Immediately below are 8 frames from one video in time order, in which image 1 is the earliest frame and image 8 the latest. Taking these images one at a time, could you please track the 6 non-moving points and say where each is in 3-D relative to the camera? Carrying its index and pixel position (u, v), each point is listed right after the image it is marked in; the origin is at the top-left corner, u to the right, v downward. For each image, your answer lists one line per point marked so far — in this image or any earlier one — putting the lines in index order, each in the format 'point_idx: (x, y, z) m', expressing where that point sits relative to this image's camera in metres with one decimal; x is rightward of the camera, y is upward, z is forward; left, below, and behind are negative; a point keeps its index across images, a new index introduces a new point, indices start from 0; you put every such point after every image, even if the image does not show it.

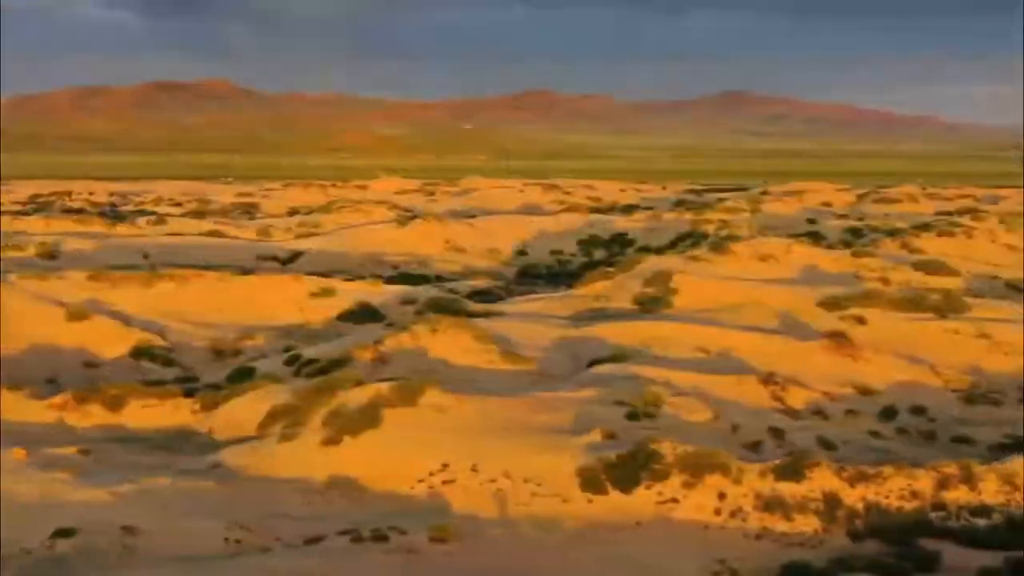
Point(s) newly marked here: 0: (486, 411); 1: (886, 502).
0: (-0.6, -2.5, +19.9) m
1: (+6.3, -3.6, +16.9) m
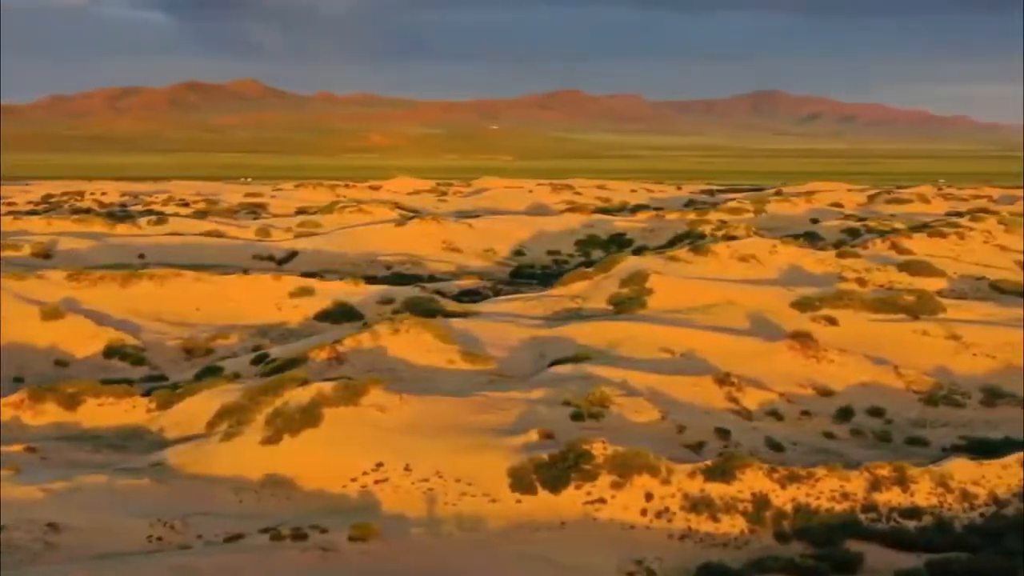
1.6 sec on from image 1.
0: (-1.7, -2.5, +20.0) m
1: (+5.1, -3.6, +16.8) m
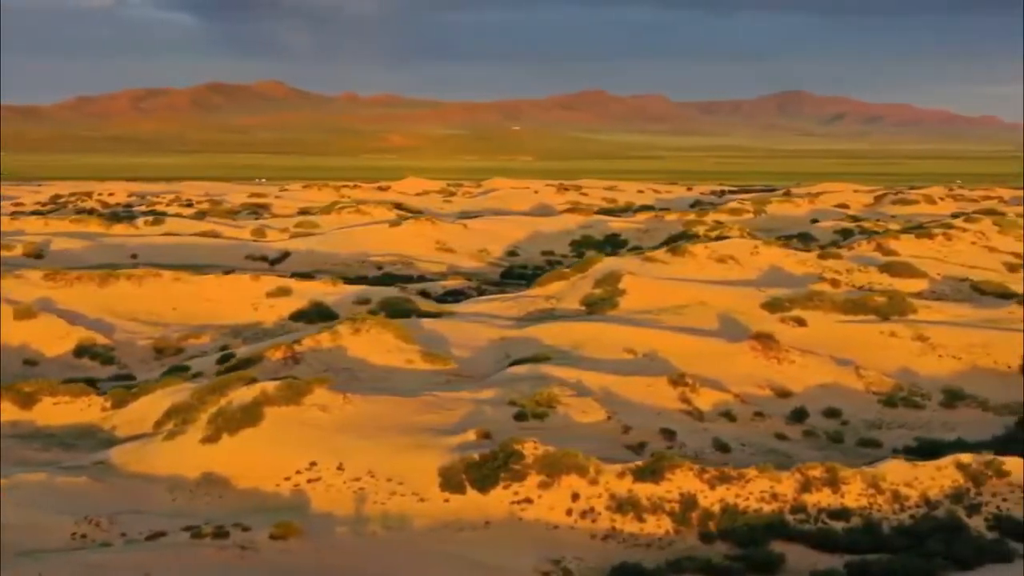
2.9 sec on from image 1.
0: (-2.9, -2.5, +20.1) m
1: (+3.9, -3.6, +16.8) m
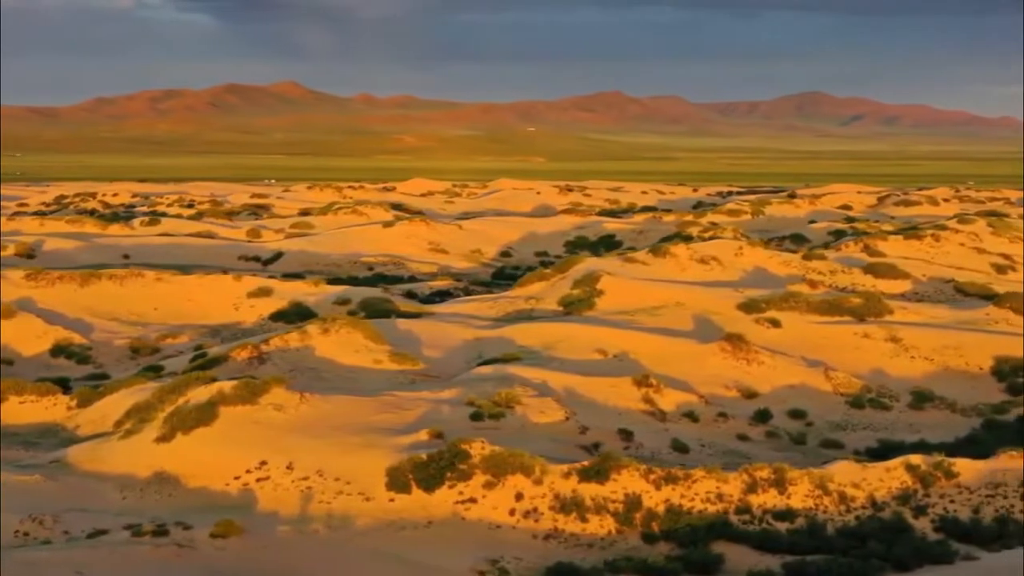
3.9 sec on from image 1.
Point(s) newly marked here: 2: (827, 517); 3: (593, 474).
0: (-3.8, -2.5, +20.1) m
1: (+3.0, -3.7, +16.8) m
2: (+5.3, -3.8, +16.7) m
3: (+1.4, -3.2, +17.1) m
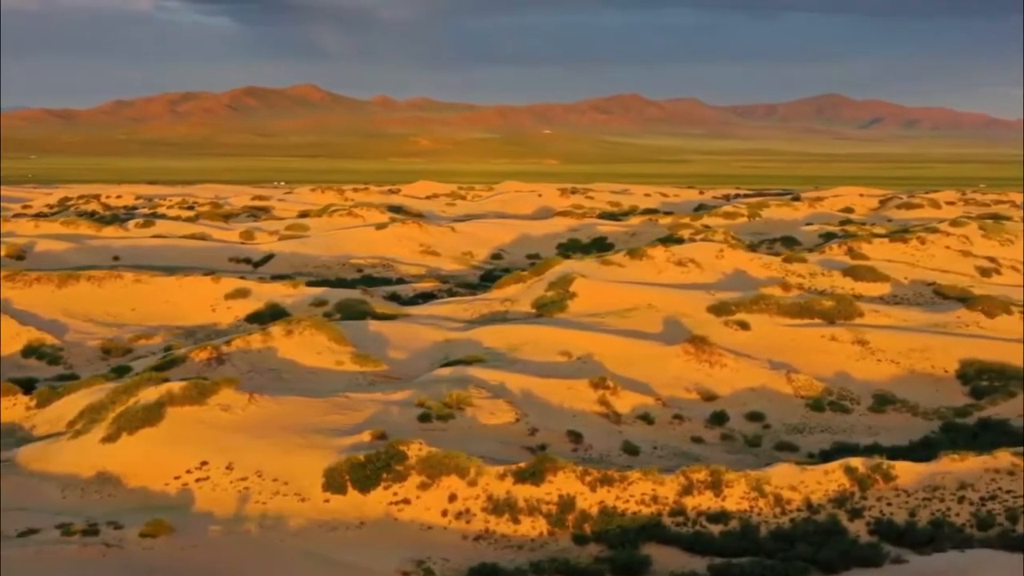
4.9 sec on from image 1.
0: (-4.9, -2.5, +20.2) m
1: (+1.9, -3.7, +16.8) m
2: (+4.2, -3.9, +16.7) m
3: (+0.3, -3.2, +17.2) m
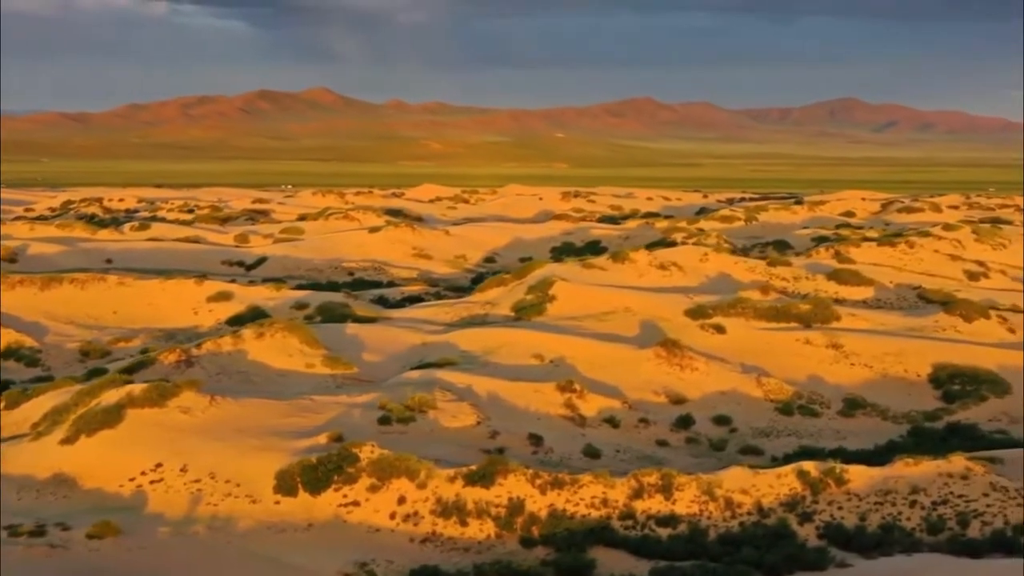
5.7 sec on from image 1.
0: (-5.7, -2.6, +20.3) m
1: (+1.0, -3.7, +16.8) m
2: (+3.3, -3.9, +16.7) m
3: (-0.6, -3.3, +17.2) m
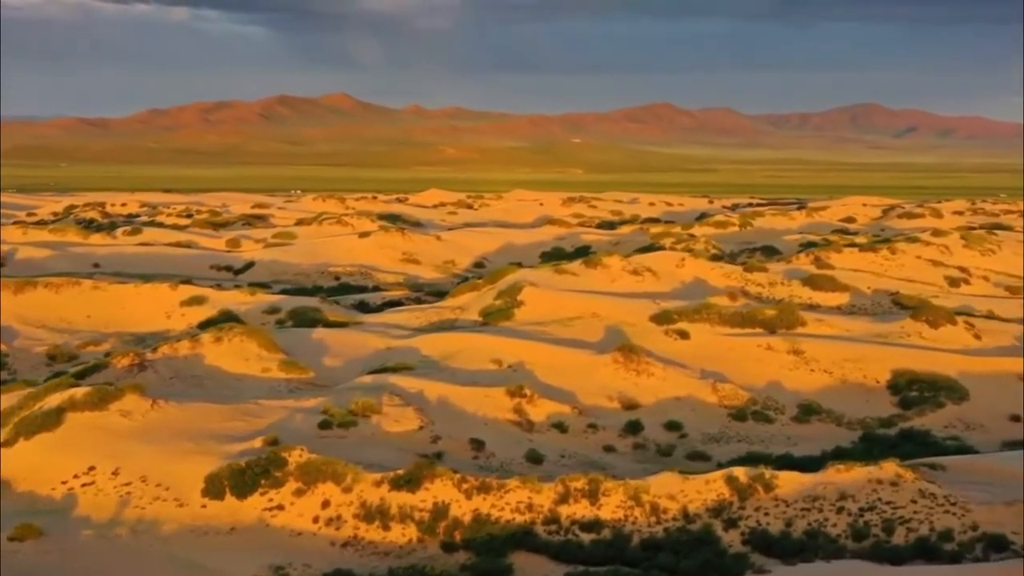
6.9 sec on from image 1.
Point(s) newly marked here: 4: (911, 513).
0: (-6.9, -2.7, +20.3) m
1: (-0.3, -3.8, +16.8) m
2: (+2.0, -4.0, +16.6) m
3: (-1.8, -3.4, +17.2) m
4: (+6.8, -3.8, +17.0) m
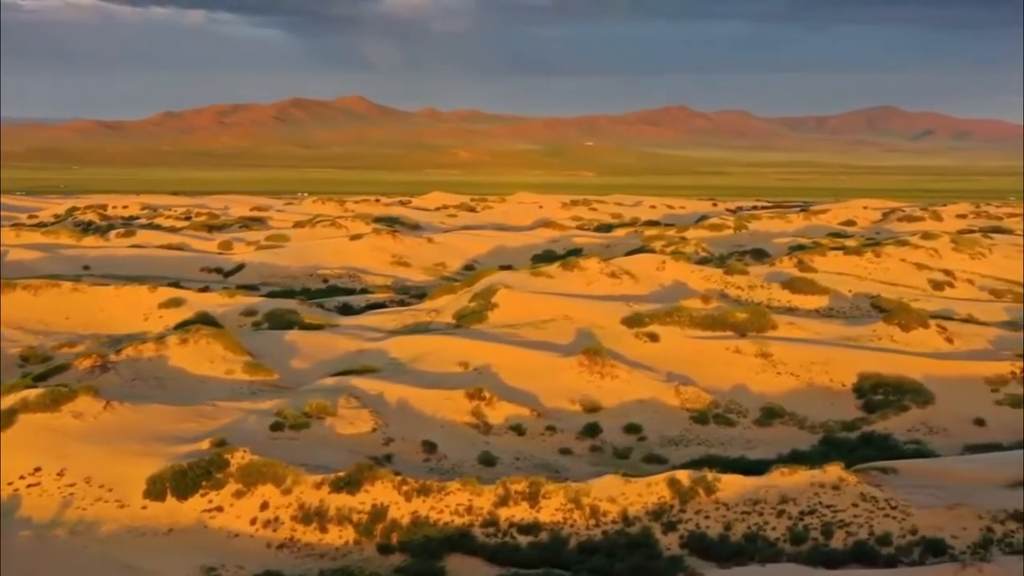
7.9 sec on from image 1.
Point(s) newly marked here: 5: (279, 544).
0: (-7.9, -2.7, +20.4) m
1: (-1.3, -3.9, +16.8) m
2: (+1.0, -4.1, +16.6) m
3: (-2.9, -3.4, +17.2) m
4: (+5.8, -3.9, +17.0) m
5: (-3.7, -4.1, +16.1) m
